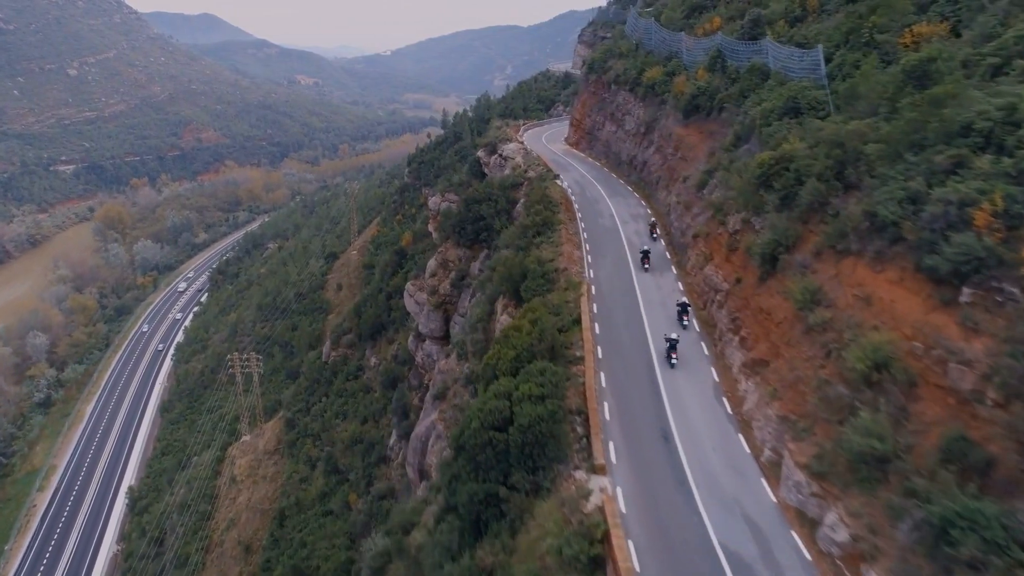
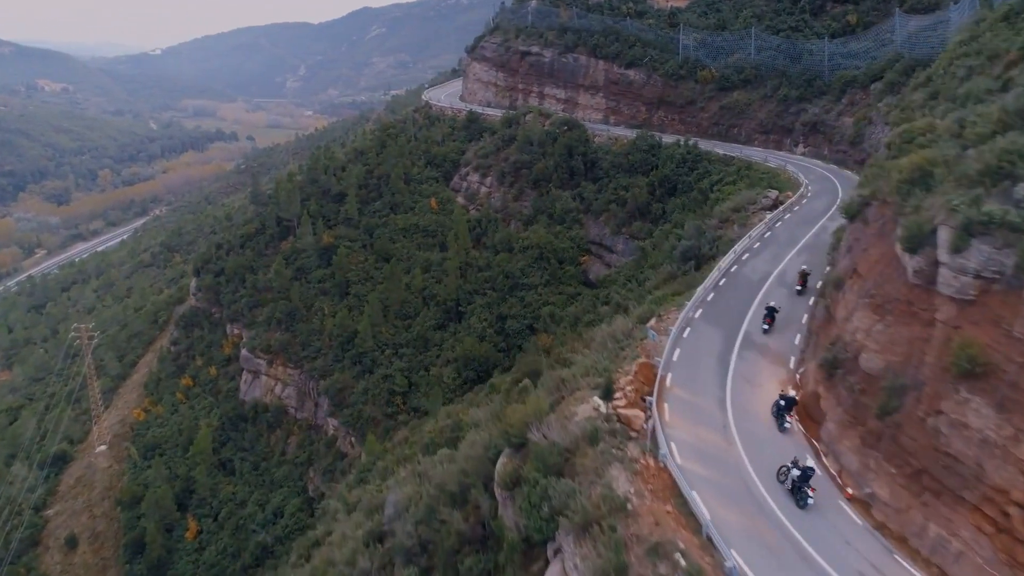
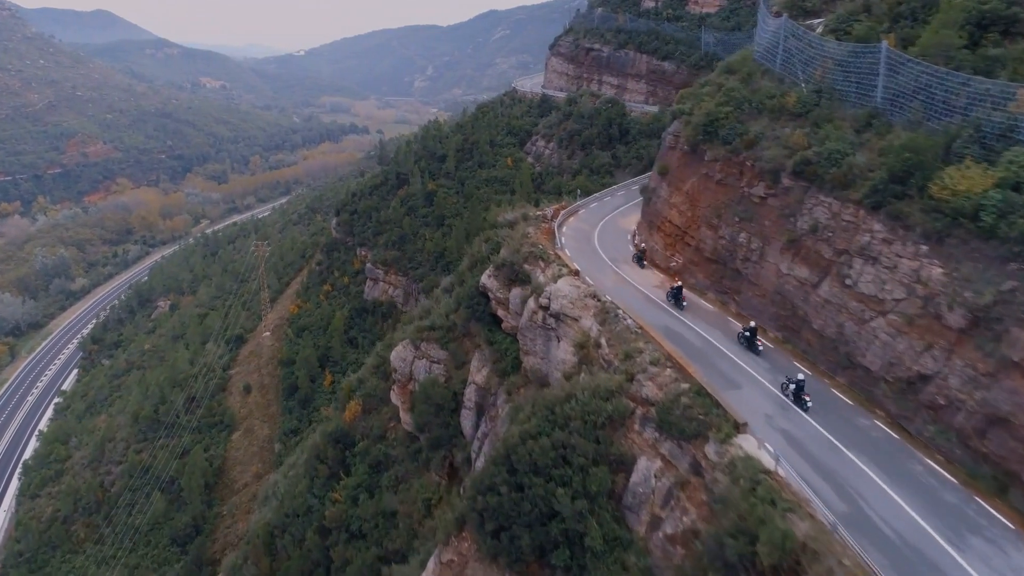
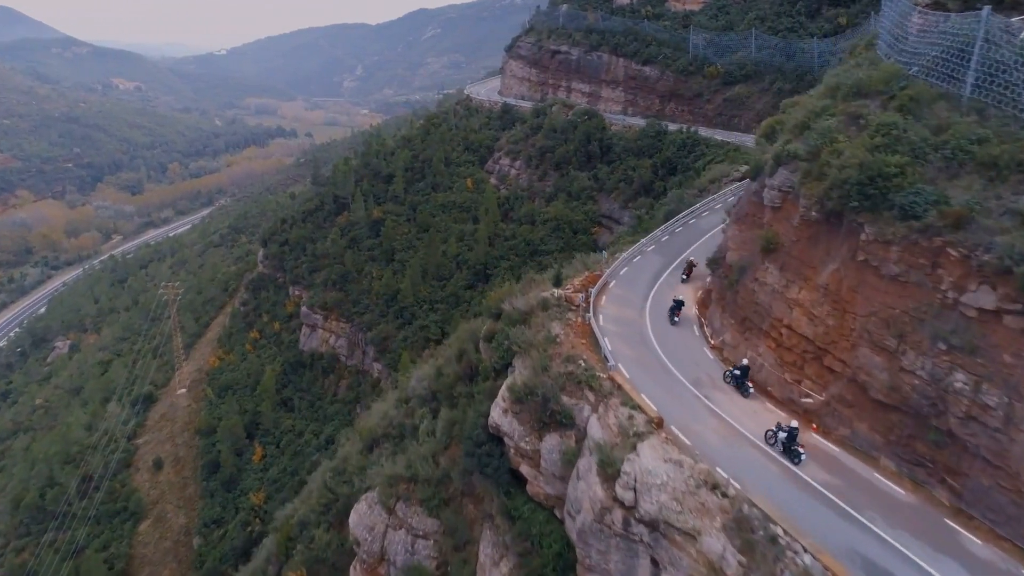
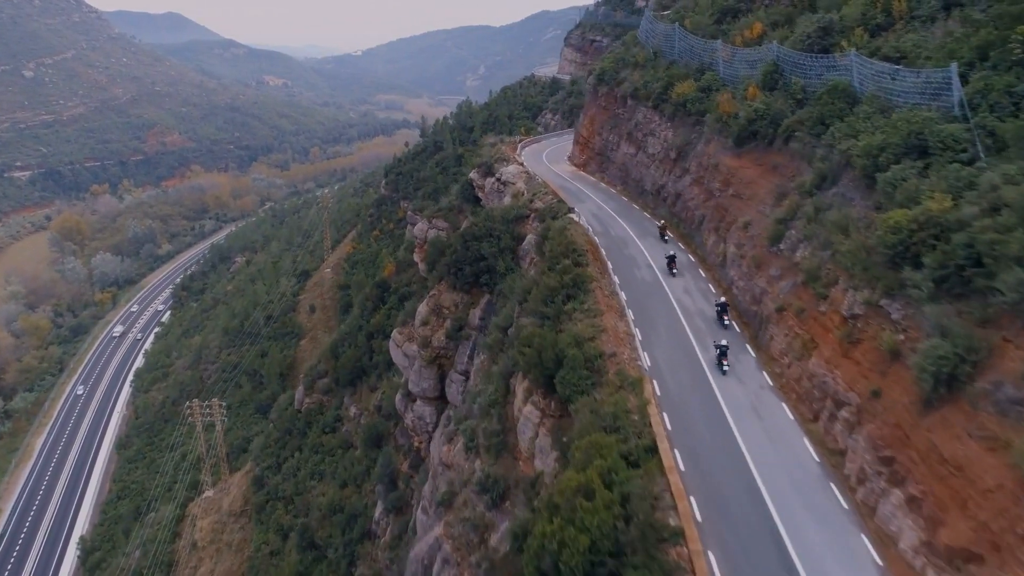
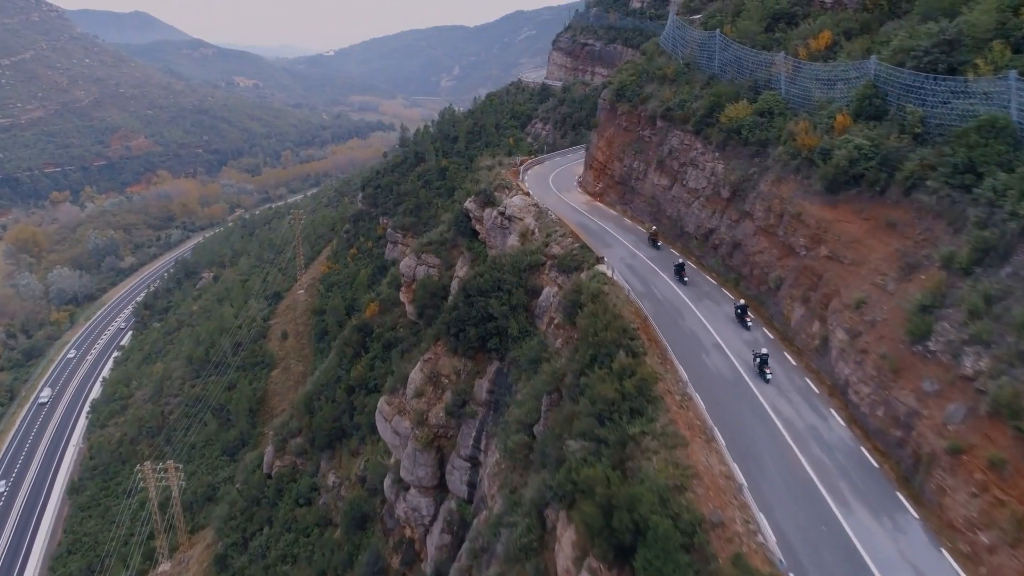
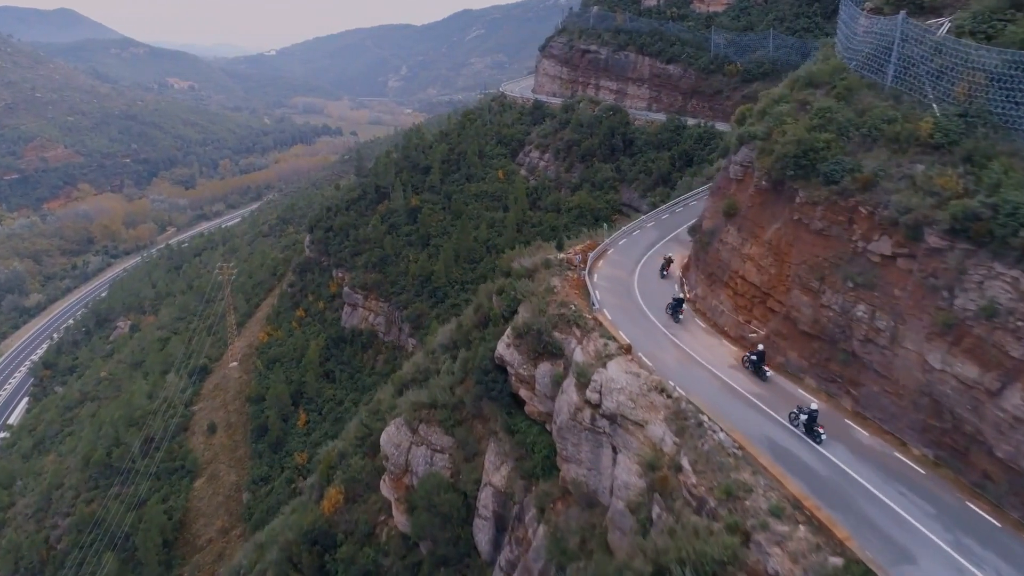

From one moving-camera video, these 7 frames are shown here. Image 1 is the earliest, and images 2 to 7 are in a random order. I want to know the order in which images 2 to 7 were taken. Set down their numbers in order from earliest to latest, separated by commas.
5, 6, 3, 7, 4, 2
